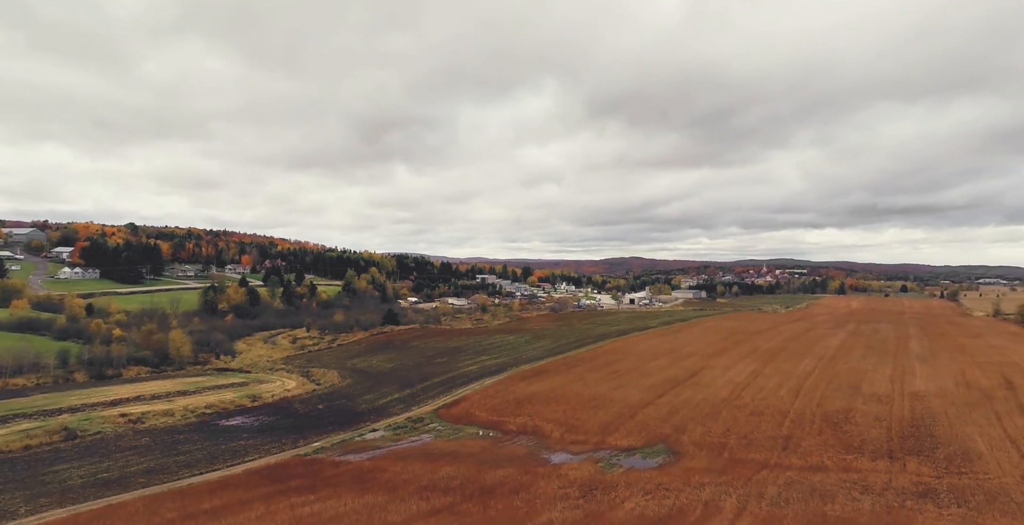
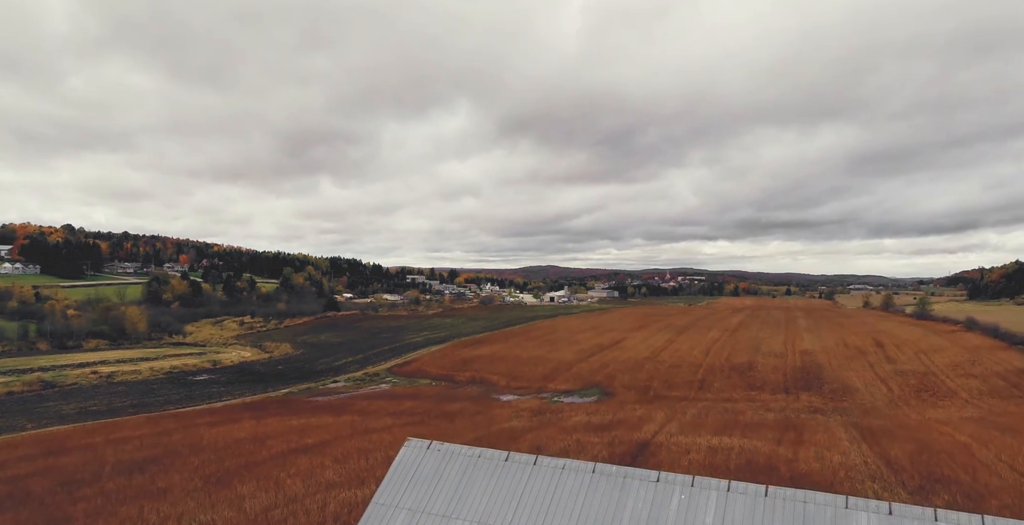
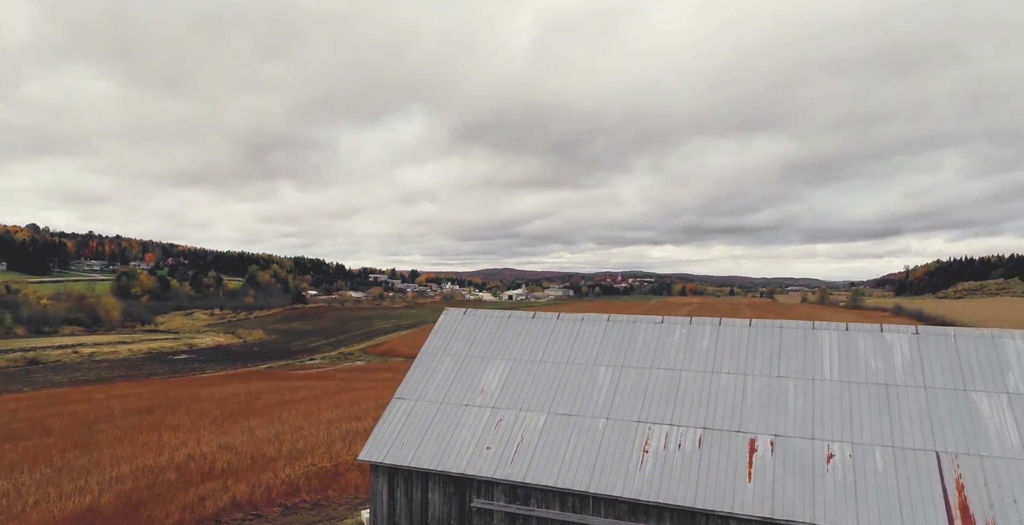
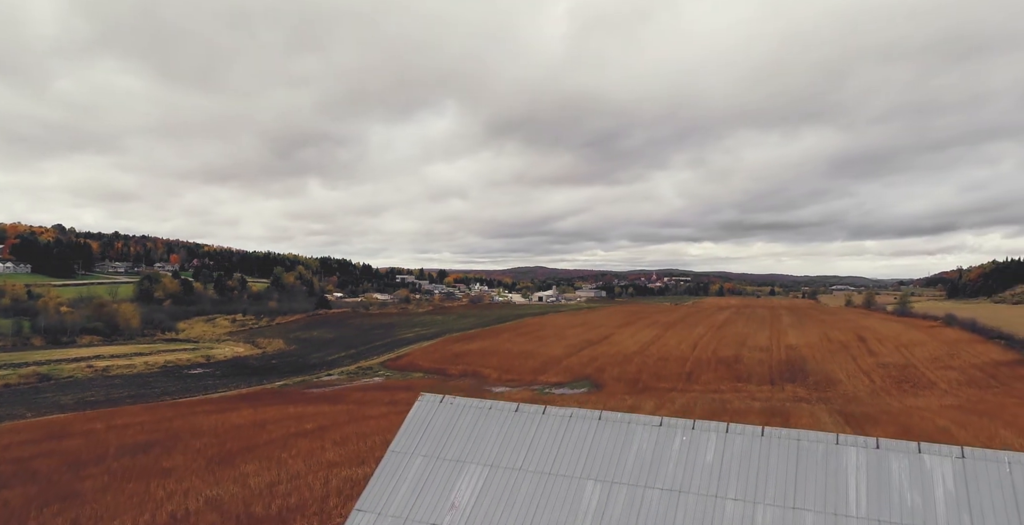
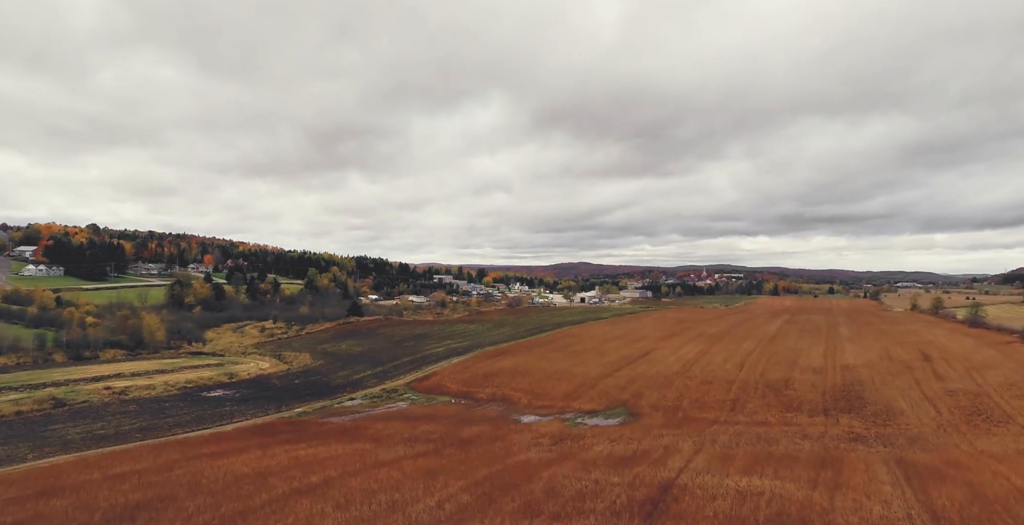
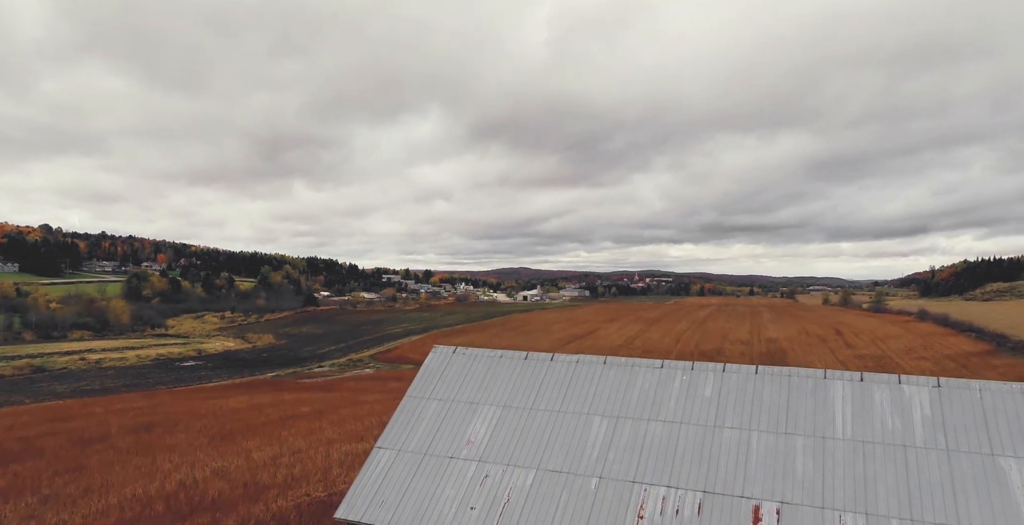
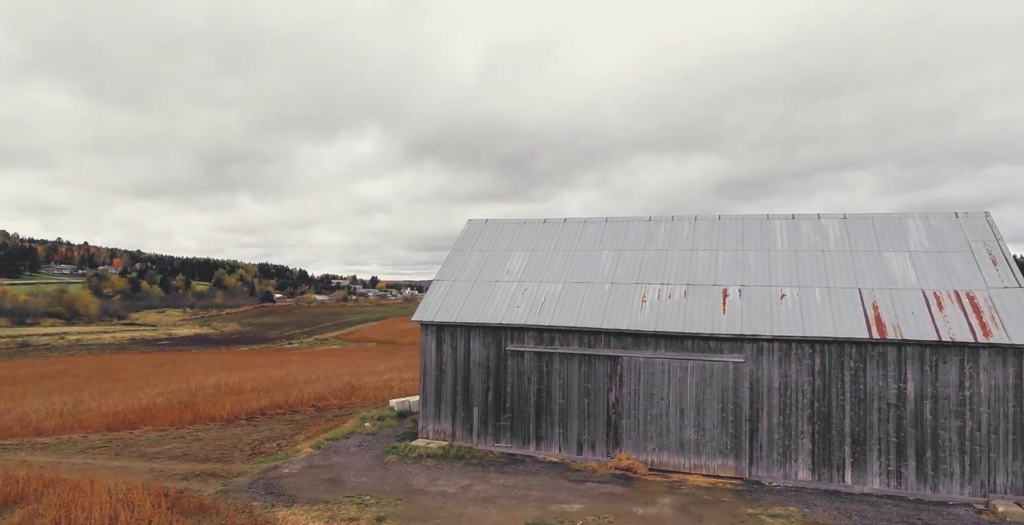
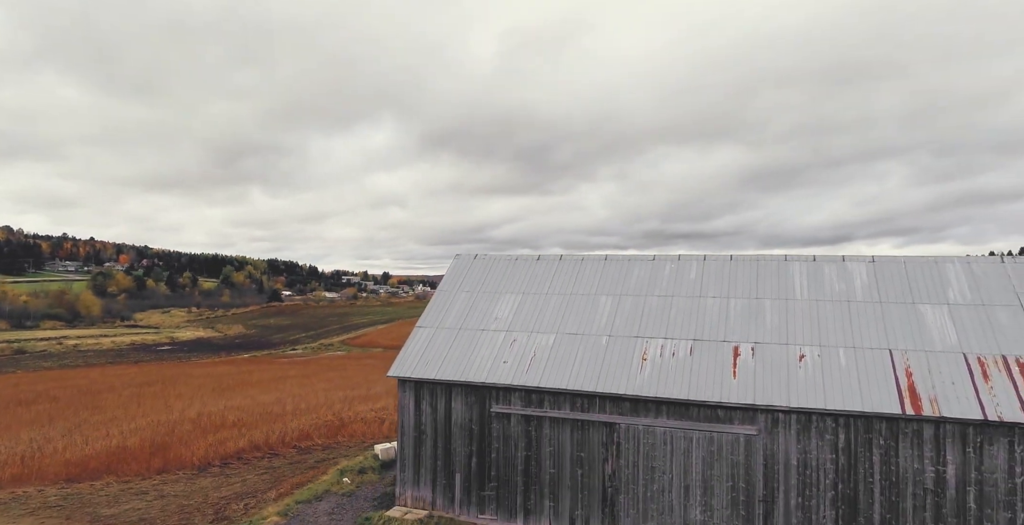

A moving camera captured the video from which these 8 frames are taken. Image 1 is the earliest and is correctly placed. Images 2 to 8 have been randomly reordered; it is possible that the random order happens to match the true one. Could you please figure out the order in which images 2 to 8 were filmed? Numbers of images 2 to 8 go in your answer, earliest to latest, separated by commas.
5, 2, 4, 6, 3, 8, 7
